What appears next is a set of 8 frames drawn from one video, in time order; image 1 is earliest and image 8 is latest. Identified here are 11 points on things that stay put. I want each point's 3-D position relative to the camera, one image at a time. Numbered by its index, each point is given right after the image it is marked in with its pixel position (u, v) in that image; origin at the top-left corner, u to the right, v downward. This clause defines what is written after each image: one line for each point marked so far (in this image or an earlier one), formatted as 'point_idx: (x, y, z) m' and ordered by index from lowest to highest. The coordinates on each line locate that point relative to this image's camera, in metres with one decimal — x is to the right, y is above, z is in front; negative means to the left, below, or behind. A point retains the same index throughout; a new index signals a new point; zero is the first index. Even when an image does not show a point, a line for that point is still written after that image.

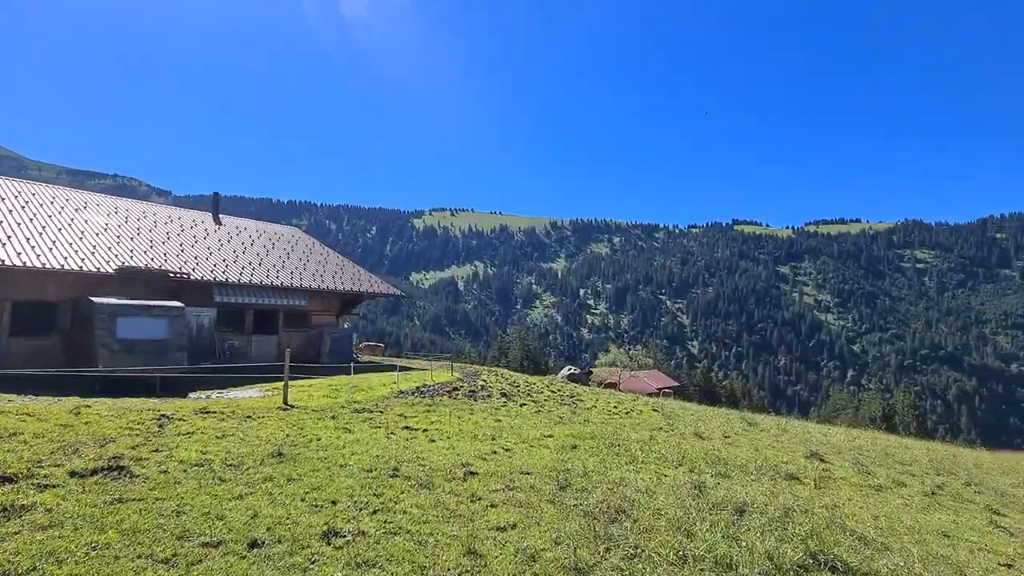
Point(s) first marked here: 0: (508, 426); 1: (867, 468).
0: (-0.1, -3.8, +13.4) m
1: (+10.5, -5.3, +14.7) m
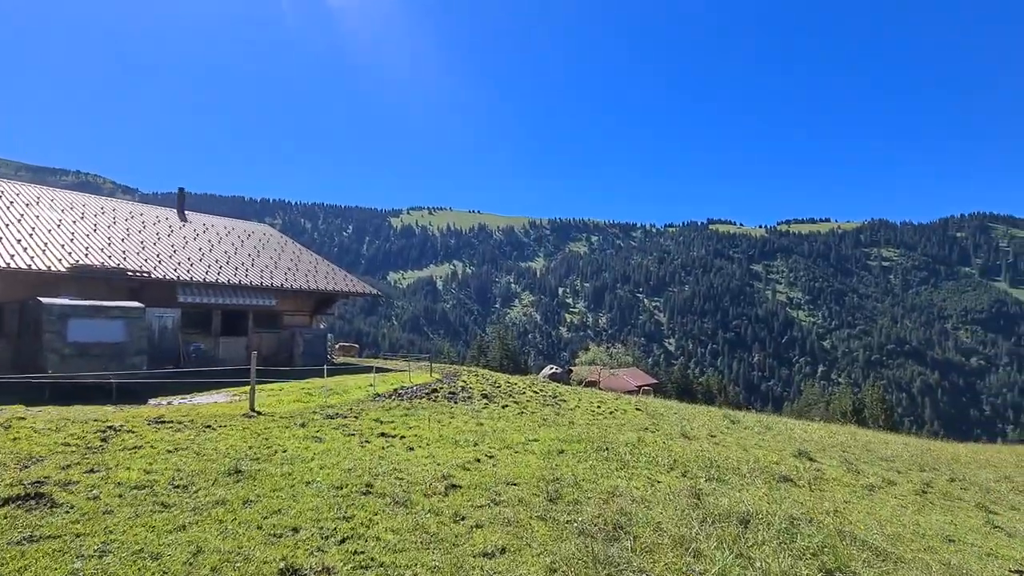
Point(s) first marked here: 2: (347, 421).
0: (-0.6, -3.7, +12.8) m
1: (+10.0, -5.2, +14.5) m
2: (-4.3, -3.5, +12.9) m
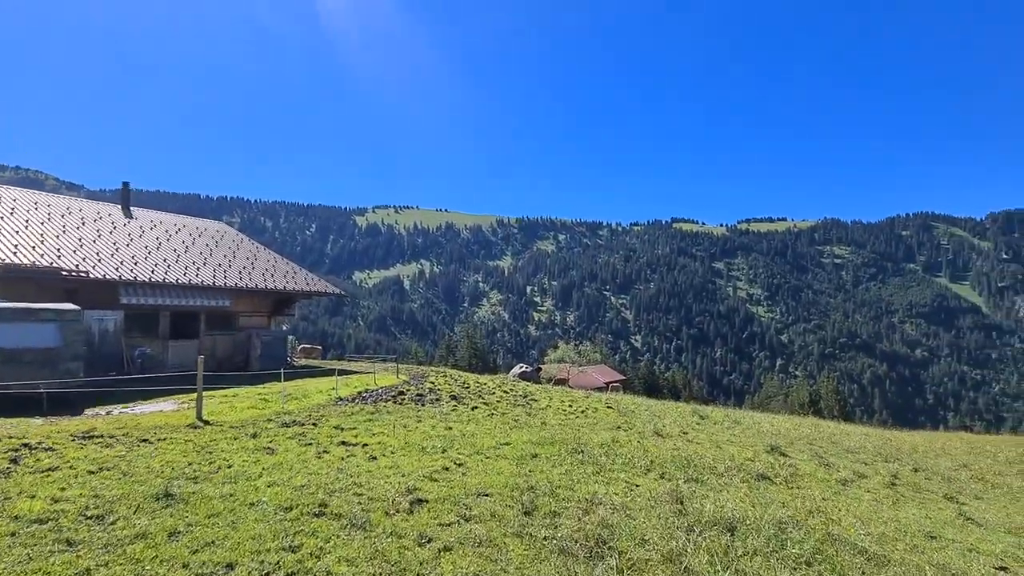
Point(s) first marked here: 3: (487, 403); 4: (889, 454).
0: (-1.3, -3.6, +12.1) m
1: (+9.2, -5.0, +14.5) m
2: (-5.0, -3.4, +12.0) m
3: (-1.0, -4.6, +19.5) m
4: (+14.1, -6.2, +18.4) m
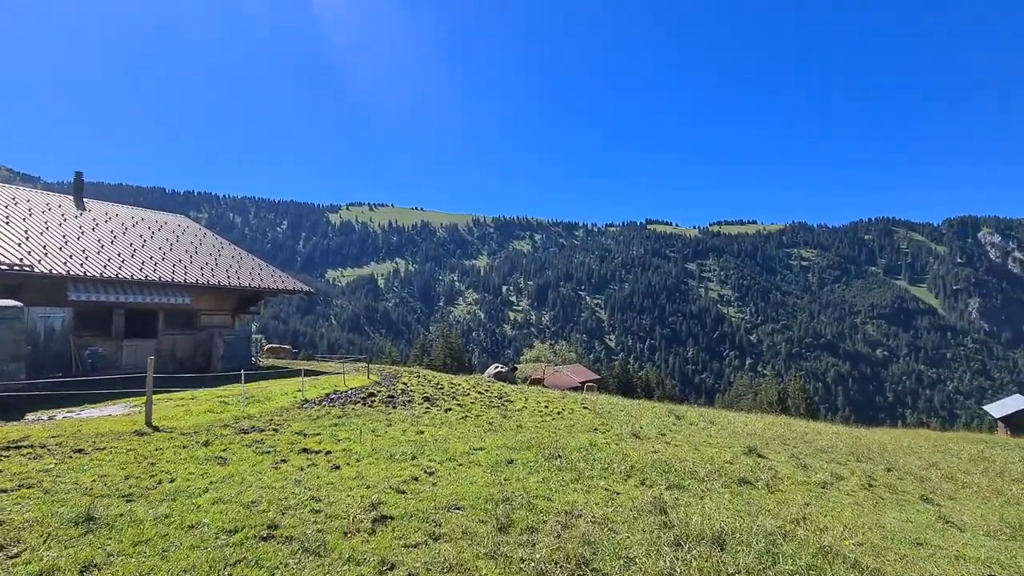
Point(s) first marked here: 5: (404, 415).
0: (-1.9, -3.6, +11.5) m
1: (+8.5, -5.0, +14.4) m
2: (-5.6, -3.3, +11.2) m
3: (-2.0, -4.5, +19.0) m
4: (+13.1, -6.2, +18.5) m
5: (-3.4, -4.0, +15.5) m
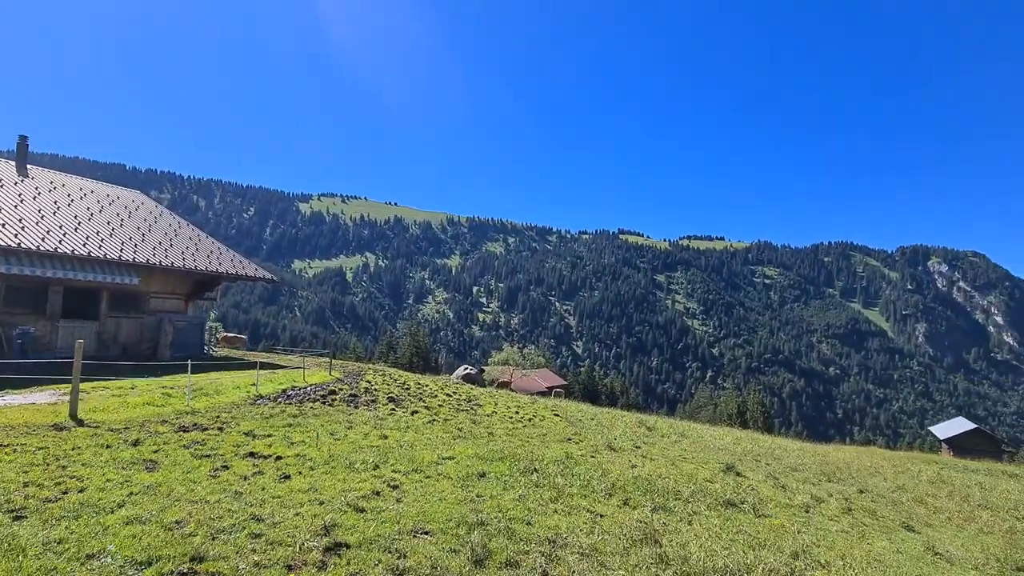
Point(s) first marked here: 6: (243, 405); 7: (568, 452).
0: (-2.5, -3.4, +10.6) m
1: (+7.6, -5.5, +14.1) m
2: (-6.2, -2.9, +10.0) m
3: (-3.1, -4.3, +18.0) m
4: (+11.9, -6.9, +18.4) m
5: (-4.2, -3.8, +14.4) m
6: (-7.7, -3.3, +14.2) m
7: (+1.5, -4.2, +12.5) m
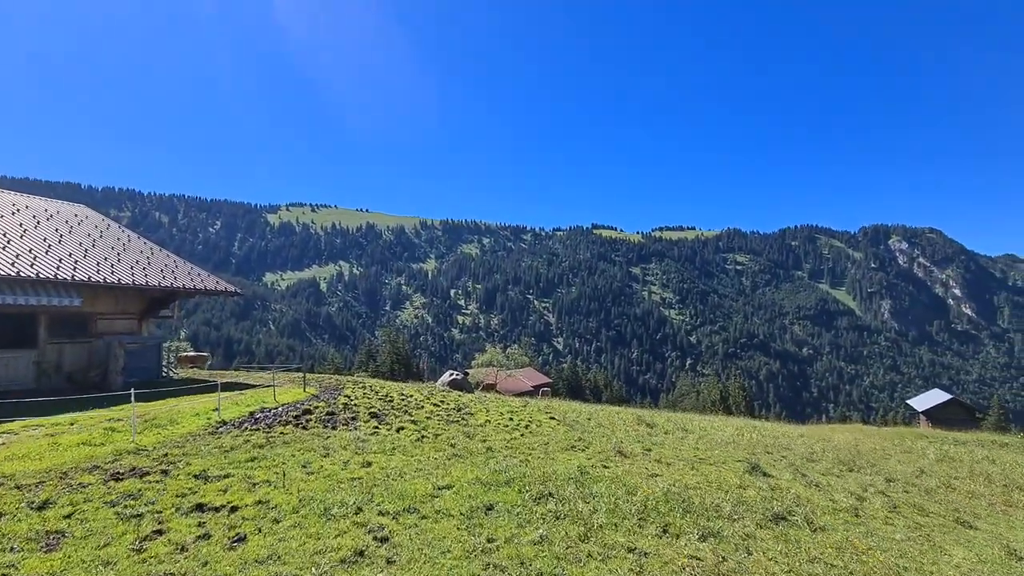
0: (-2.4, -3.4, +8.9) m
1: (+7.6, -4.9, +12.9) m
2: (-6.0, -3.2, +8.2) m
3: (-3.2, -4.4, +16.3) m
4: (+11.9, -6.1, +17.4) m
5: (-4.2, -3.9, +12.7) m
6: (-7.7, -3.7, +12.3) m
7: (+1.5, -4.0, +11.1) m
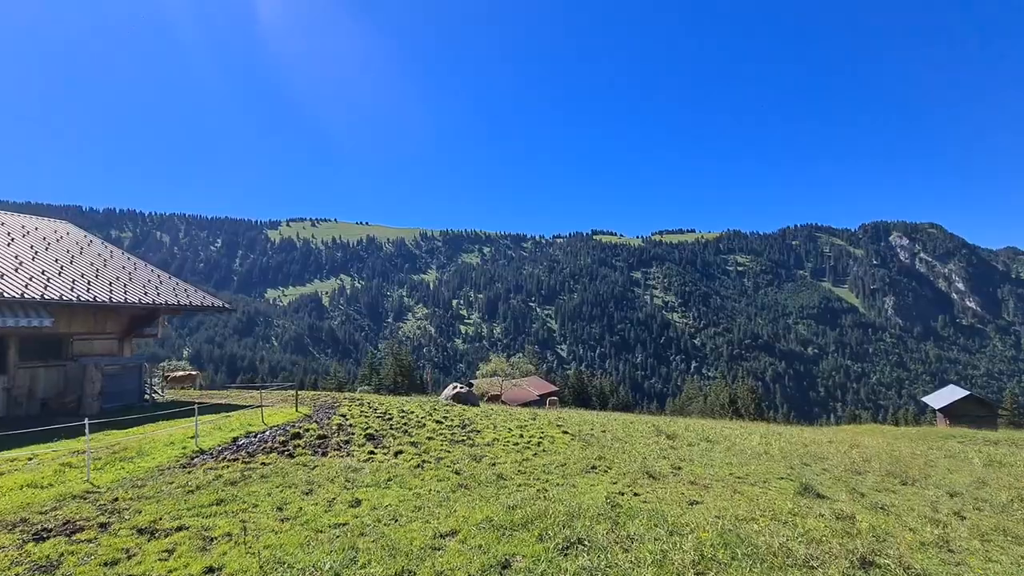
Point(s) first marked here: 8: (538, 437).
0: (-2.1, -3.5, +7.3) m
1: (+8.0, -4.7, +11.2) m
2: (-5.8, -3.3, +6.6) m
3: (-2.9, -4.6, +14.6) m
4: (+12.2, -5.8, +15.7) m
5: (-3.9, -4.0, +11.1) m
6: (-7.4, -3.9, +10.7) m
7: (+1.8, -3.9, +9.4) m
8: (+1.0, -5.2, +17.3) m
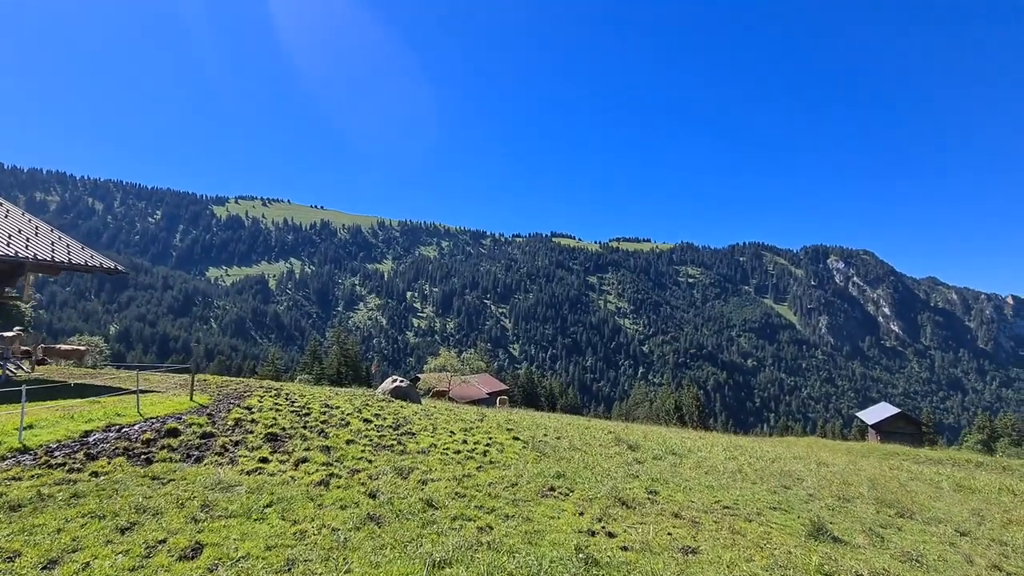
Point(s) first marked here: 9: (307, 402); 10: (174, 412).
0: (-2.8, -2.7, +4.3) m
1: (+6.8, -4.6, +9.1) m
2: (-6.4, -2.3, +3.3) m
3: (-4.3, -3.7, +11.5) m
4: (+10.5, -6.0, +14.0) m
5: (-5.0, -3.1, +7.9) m
6: (-8.4, -2.8, +7.2) m
7: (+0.9, -3.4, +6.8) m
8: (-0.7, -4.6, +14.5) m
9: (-7.3, -4.1, +17.7) m
10: (-9.4, -3.5, +13.6) m
